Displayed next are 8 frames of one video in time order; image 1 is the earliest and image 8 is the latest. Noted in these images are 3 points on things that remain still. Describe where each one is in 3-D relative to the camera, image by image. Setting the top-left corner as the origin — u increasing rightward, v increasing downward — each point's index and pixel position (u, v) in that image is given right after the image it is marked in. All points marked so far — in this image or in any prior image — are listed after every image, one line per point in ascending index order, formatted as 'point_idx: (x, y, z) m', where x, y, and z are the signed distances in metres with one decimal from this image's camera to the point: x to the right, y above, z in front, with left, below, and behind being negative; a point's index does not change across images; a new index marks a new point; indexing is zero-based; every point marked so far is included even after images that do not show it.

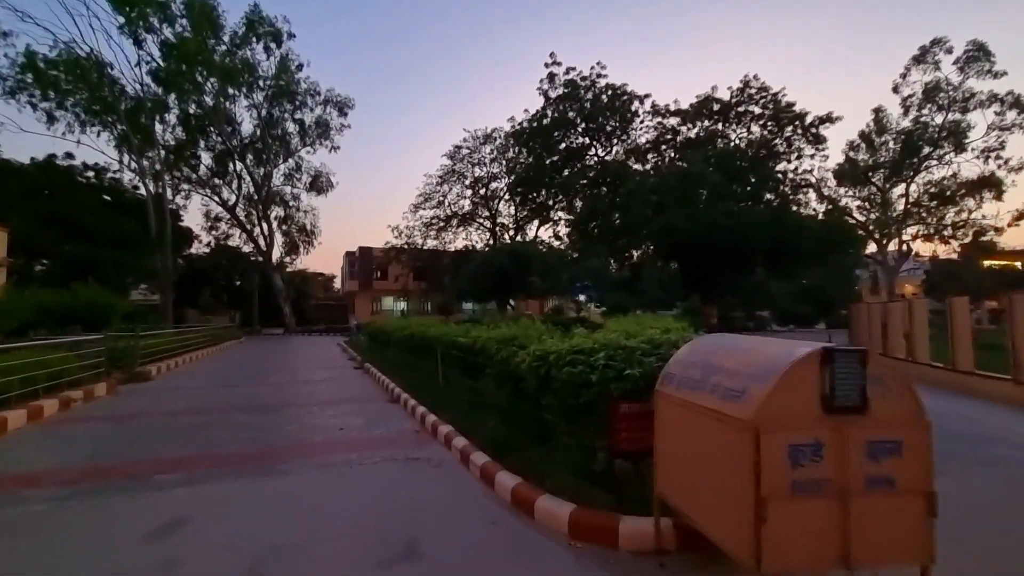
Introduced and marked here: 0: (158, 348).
0: (-12.7, -2.2, +17.5) m
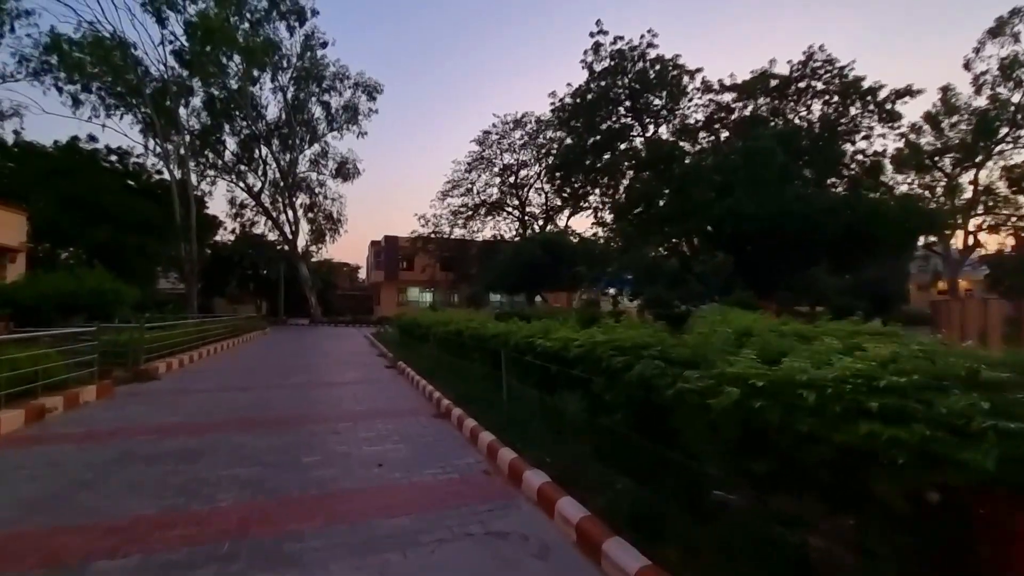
0: (-11.0, -1.7, +15.6) m
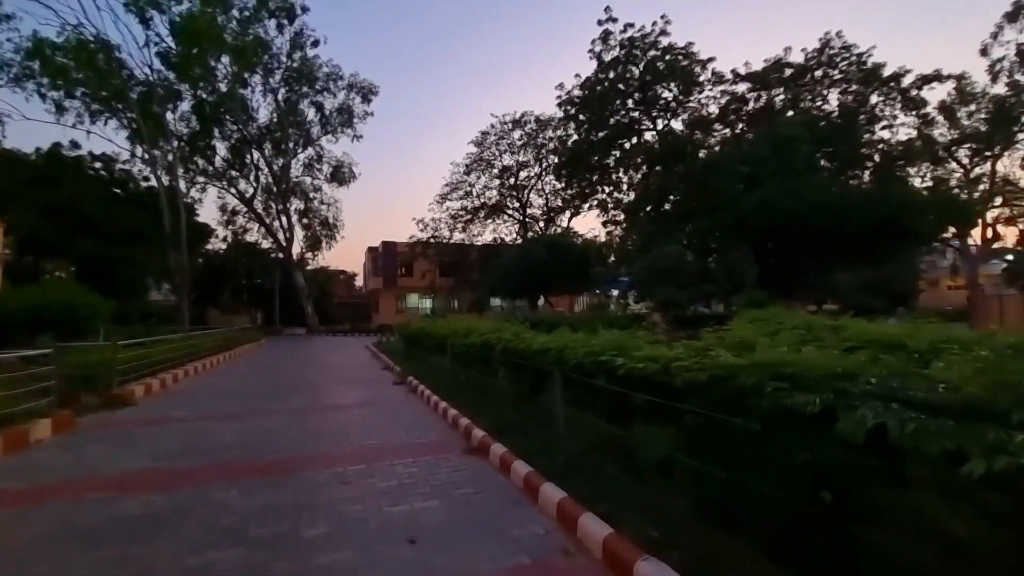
0: (-10.4, -2.1, +13.9) m
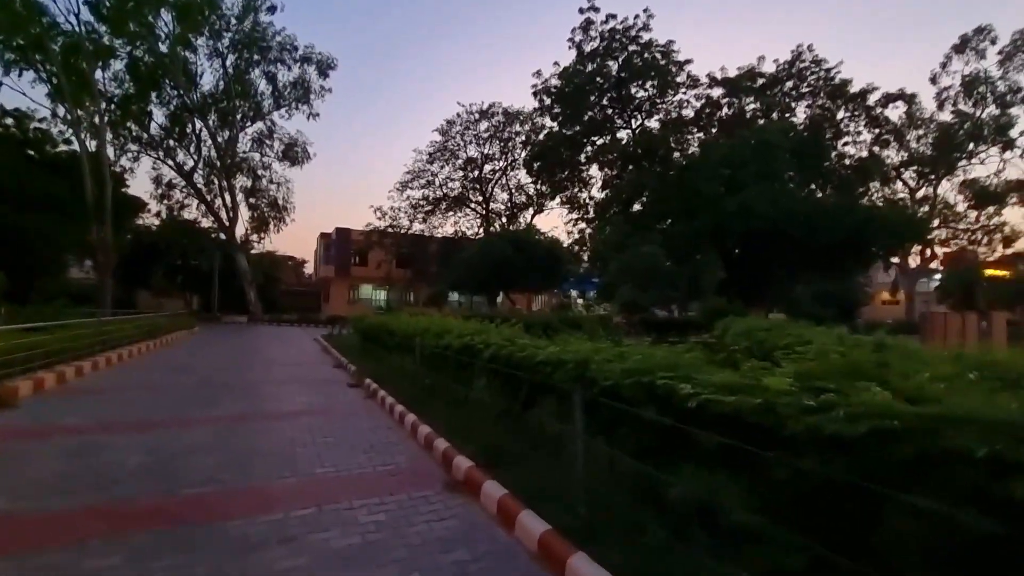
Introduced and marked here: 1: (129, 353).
0: (-11.0, -1.4, +11.5) m
1: (-13.9, -2.3, +17.6) m
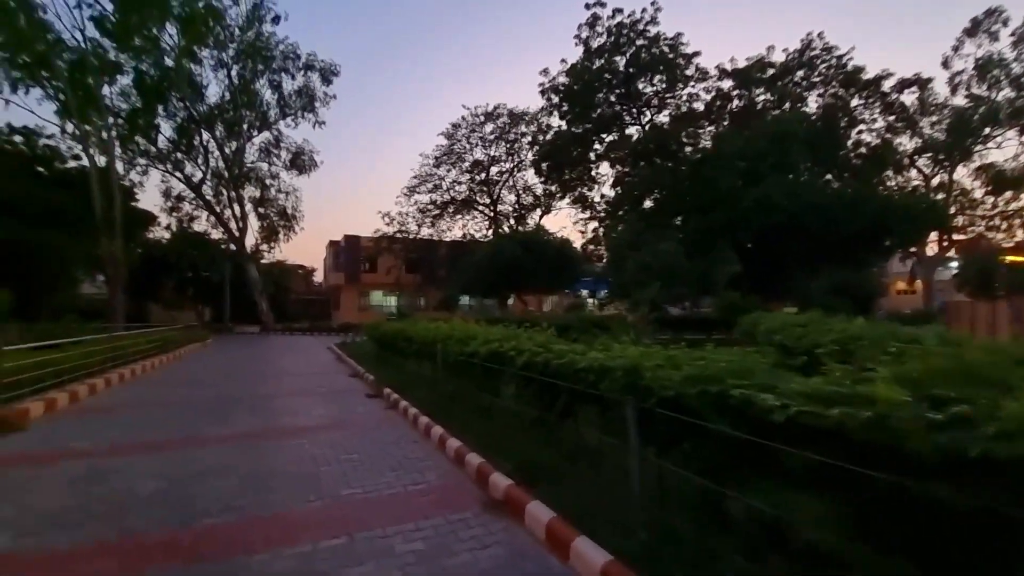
0: (-10.5, -1.8, +11.2) m
1: (-13.2, -2.8, +17.4) m
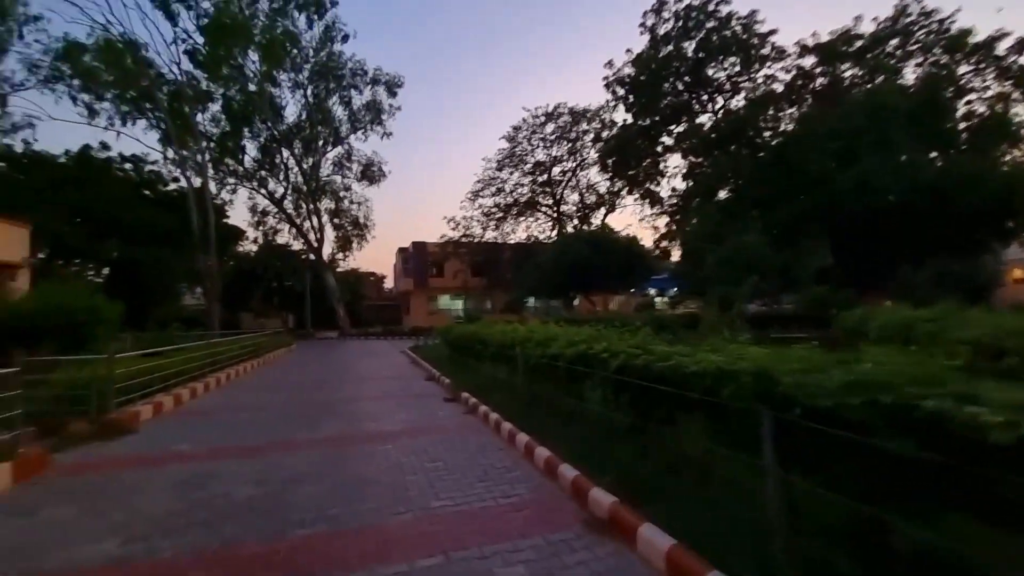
0: (-8.6, -2.1, +12.0) m
1: (-10.5, -3.2, +18.5) m
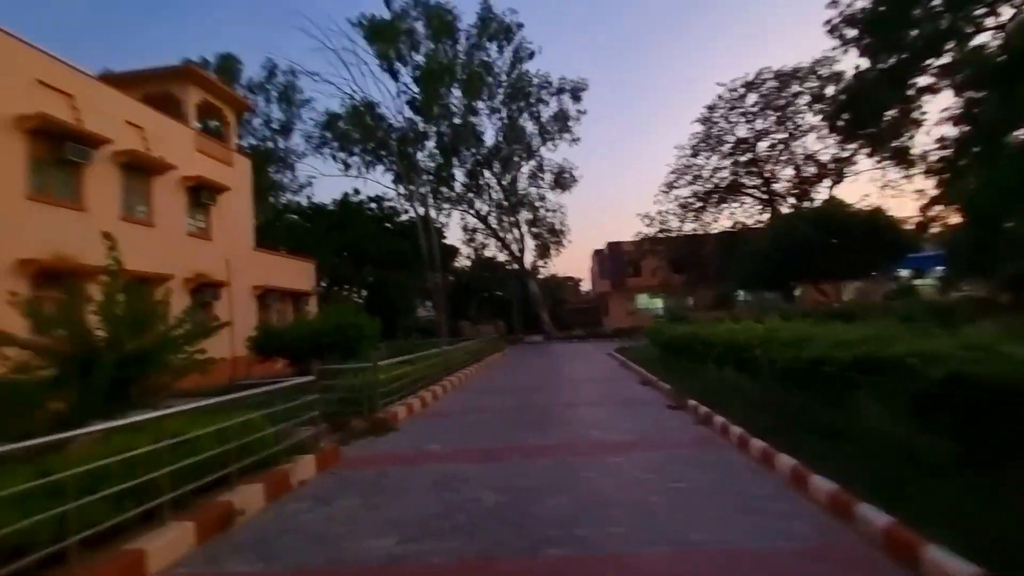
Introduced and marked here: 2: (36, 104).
0: (-2.9, -2.5, +13.8) m
1: (-2.0, -3.7, +20.5) m
2: (-13.4, +5.2, +13.7) m
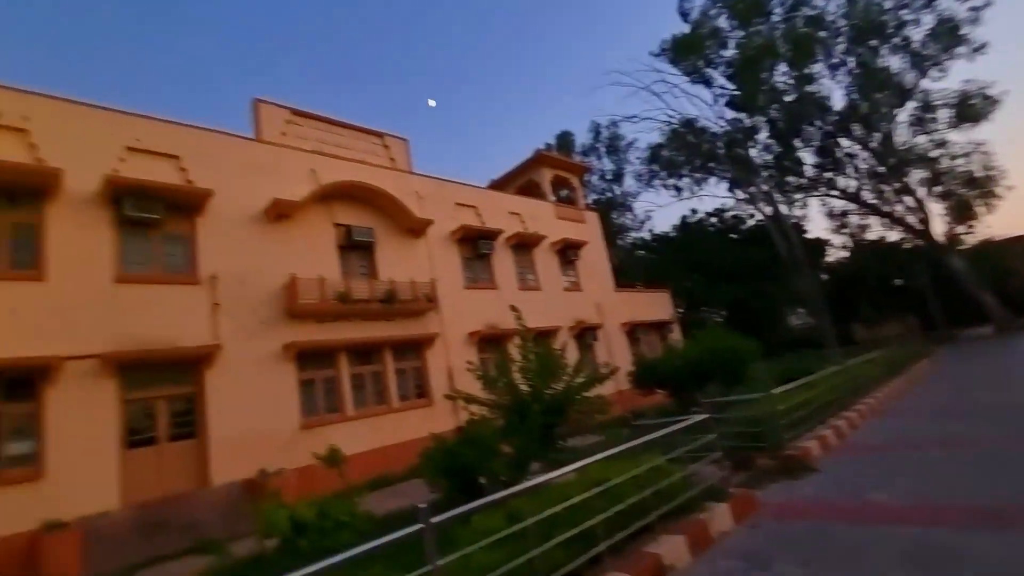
0: (+7.2, -2.7, +11.6) m
1: (+12.3, -3.5, +16.0) m
2: (-2.1, +2.7, +19.0) m
